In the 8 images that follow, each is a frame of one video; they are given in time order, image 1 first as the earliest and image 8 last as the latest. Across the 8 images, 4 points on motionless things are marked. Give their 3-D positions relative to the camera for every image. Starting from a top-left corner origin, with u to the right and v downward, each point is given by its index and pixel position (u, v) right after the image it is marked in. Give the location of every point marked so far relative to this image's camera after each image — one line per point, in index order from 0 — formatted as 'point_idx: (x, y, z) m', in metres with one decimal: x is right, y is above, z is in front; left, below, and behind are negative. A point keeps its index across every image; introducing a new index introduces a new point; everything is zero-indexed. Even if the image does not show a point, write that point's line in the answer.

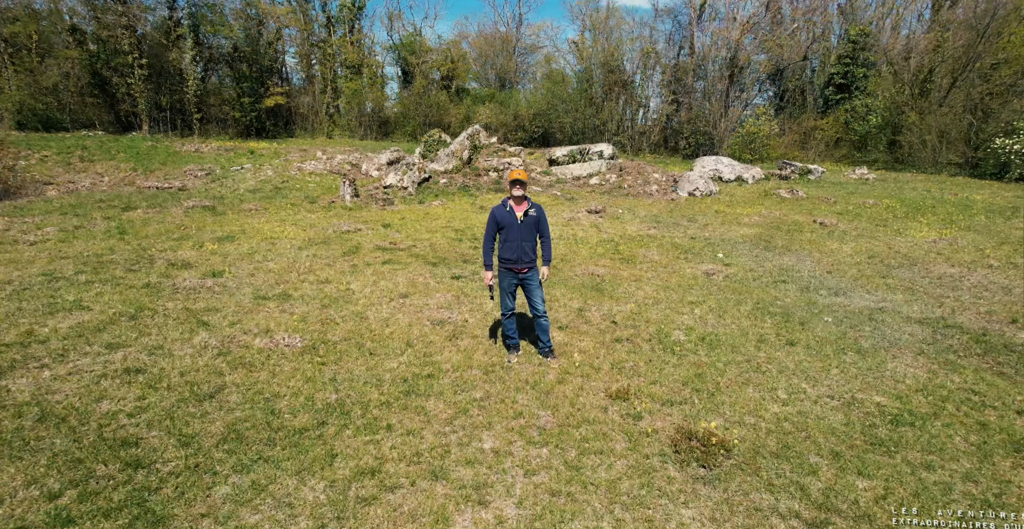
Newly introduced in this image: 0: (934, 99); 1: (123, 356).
0: (+14.9, +5.9, +19.9) m
1: (-3.5, -0.8, +5.1) m
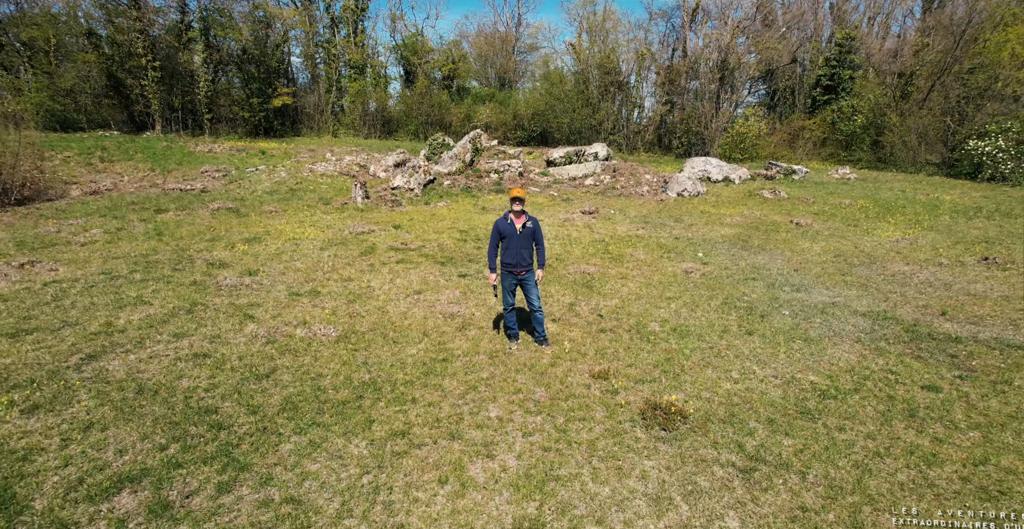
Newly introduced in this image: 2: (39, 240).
0: (+14.9, +6.1, +20.8) m
1: (-3.5, -0.8, +6.1) m
2: (-8.0, +0.4, +9.6) m
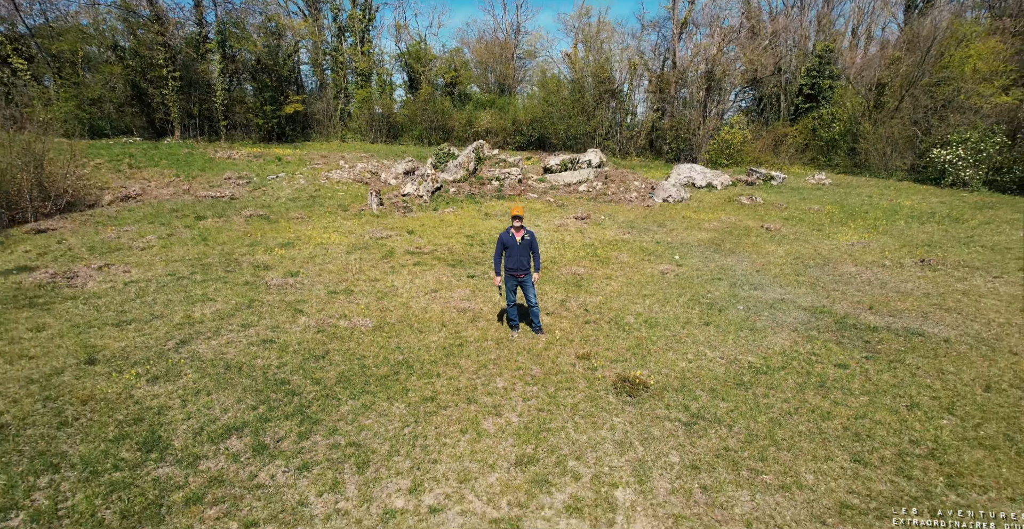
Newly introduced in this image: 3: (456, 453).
0: (+14.9, +6.1, +22.3) m
1: (-3.4, -0.9, +7.6) m
2: (-8.0, +0.4, +11.1) m
3: (-0.5, -1.9, +5.6) m
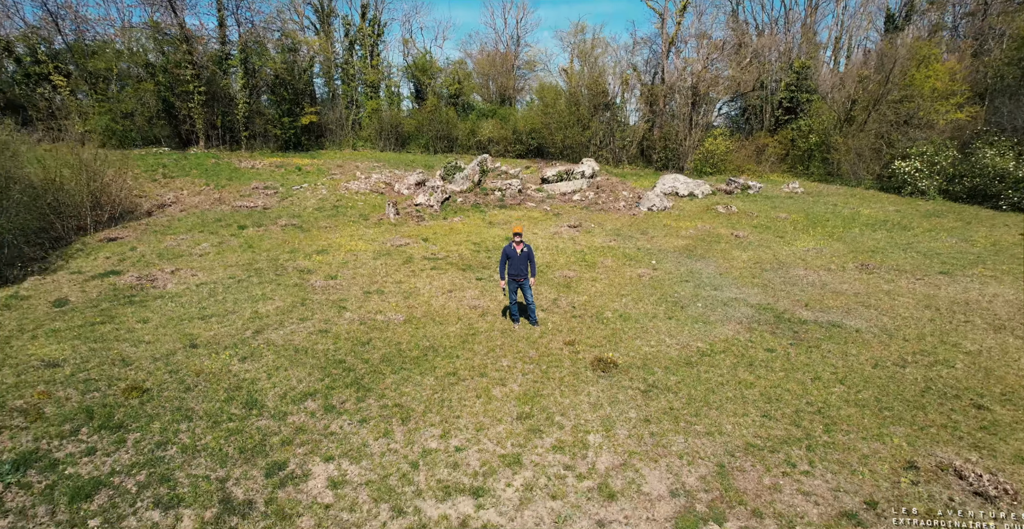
0: (+14.9, +6.1, +24.3) m
1: (-3.4, -1.0, +9.6) m
2: (-8.0, +0.3, +13.1) m
3: (-0.5, -2.0, +7.7) m
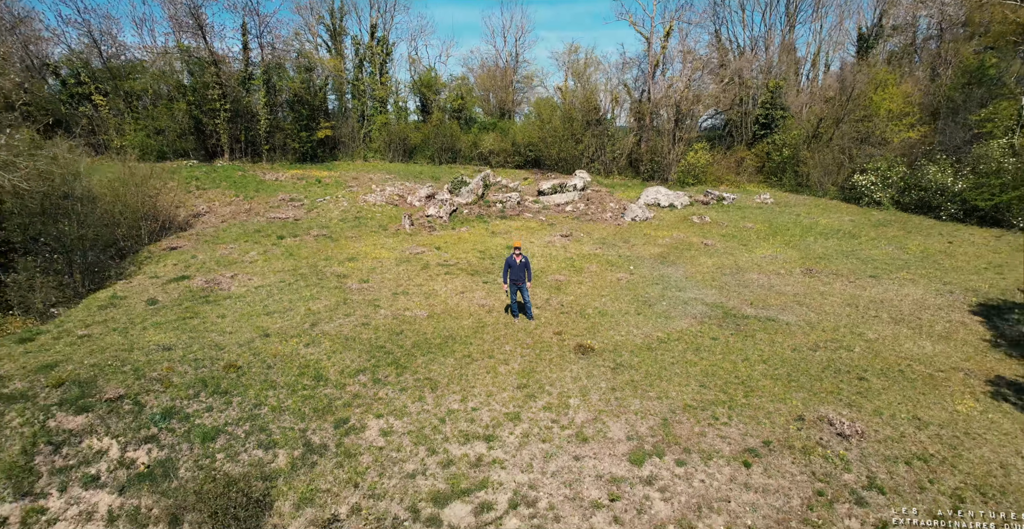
0: (+14.9, +6.0, +26.9) m
1: (-3.4, -1.1, +12.1) m
2: (-8.0, +0.1, +15.6) m
3: (-0.5, -2.1, +10.2) m
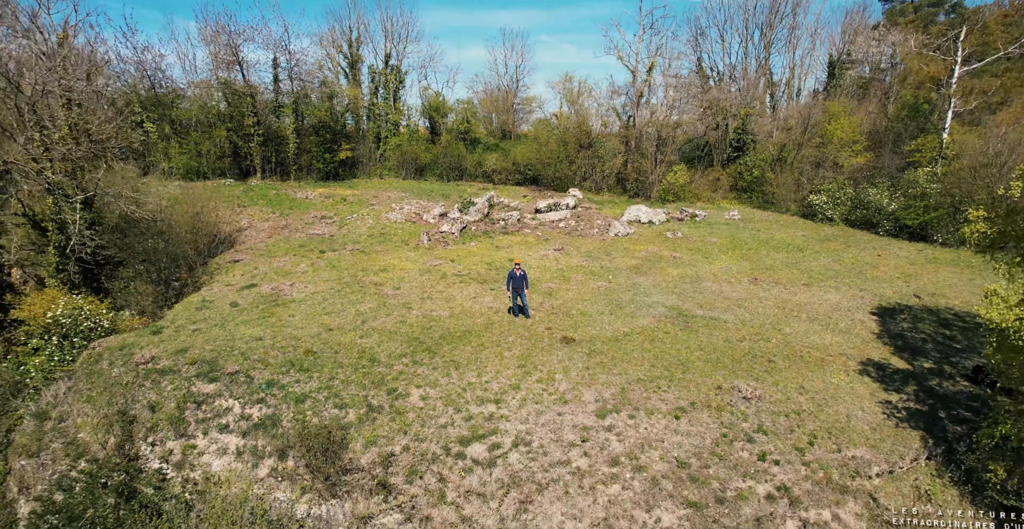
0: (+15.0, +5.5, +30.6) m
1: (-3.3, -1.5, +15.8) m
2: (-7.9, -0.2, +19.3) m
3: (-0.4, -2.5, +13.8) m
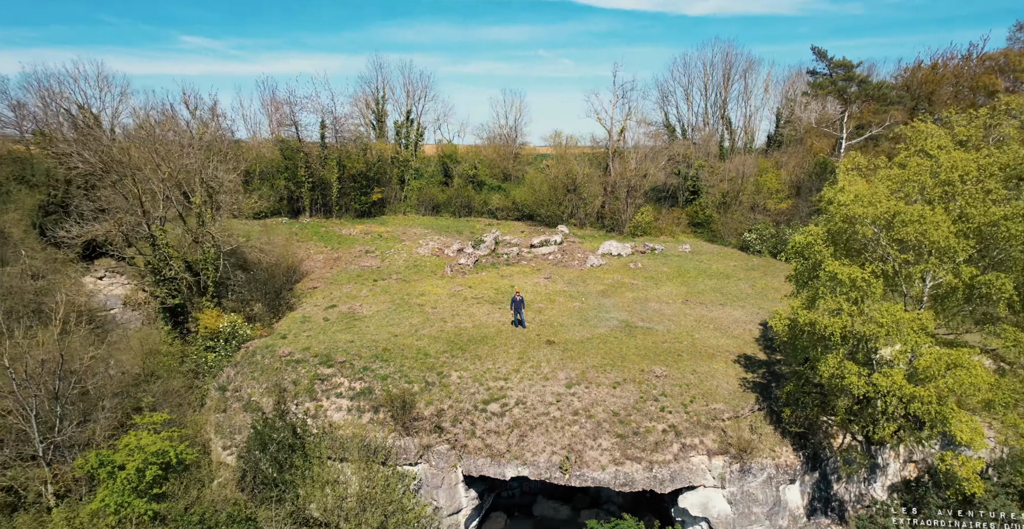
0: (+15.0, +4.1, +38.6) m
1: (-3.3, -2.6, +23.6) m
2: (-7.9, -1.5, +27.0) m
3: (-0.4, -3.6, +21.6) m
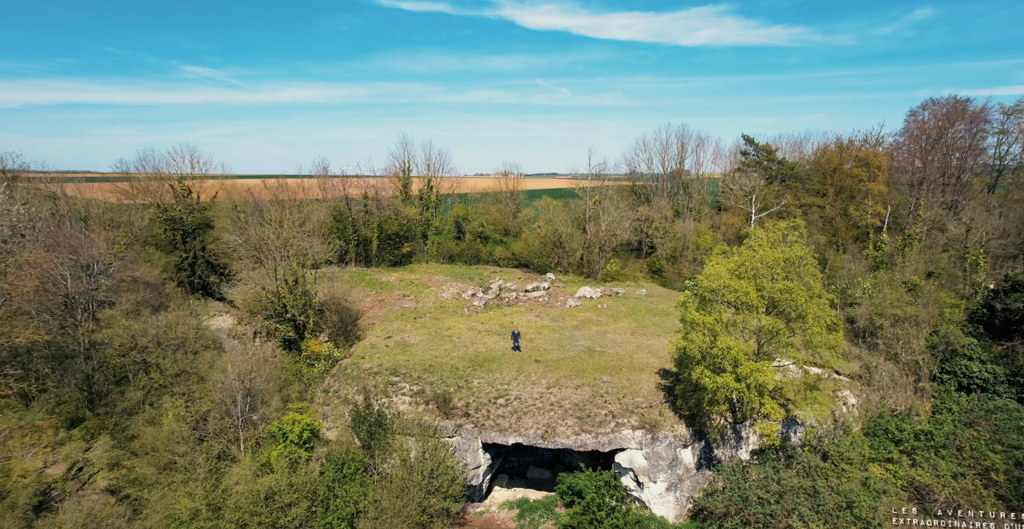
0: (+14.9, +0.6, +50.5) m
1: (-3.3, -5.4, +35.1) m
2: (-7.9, -4.4, +38.6) m
3: (-0.3, -6.3, +33.1) m
